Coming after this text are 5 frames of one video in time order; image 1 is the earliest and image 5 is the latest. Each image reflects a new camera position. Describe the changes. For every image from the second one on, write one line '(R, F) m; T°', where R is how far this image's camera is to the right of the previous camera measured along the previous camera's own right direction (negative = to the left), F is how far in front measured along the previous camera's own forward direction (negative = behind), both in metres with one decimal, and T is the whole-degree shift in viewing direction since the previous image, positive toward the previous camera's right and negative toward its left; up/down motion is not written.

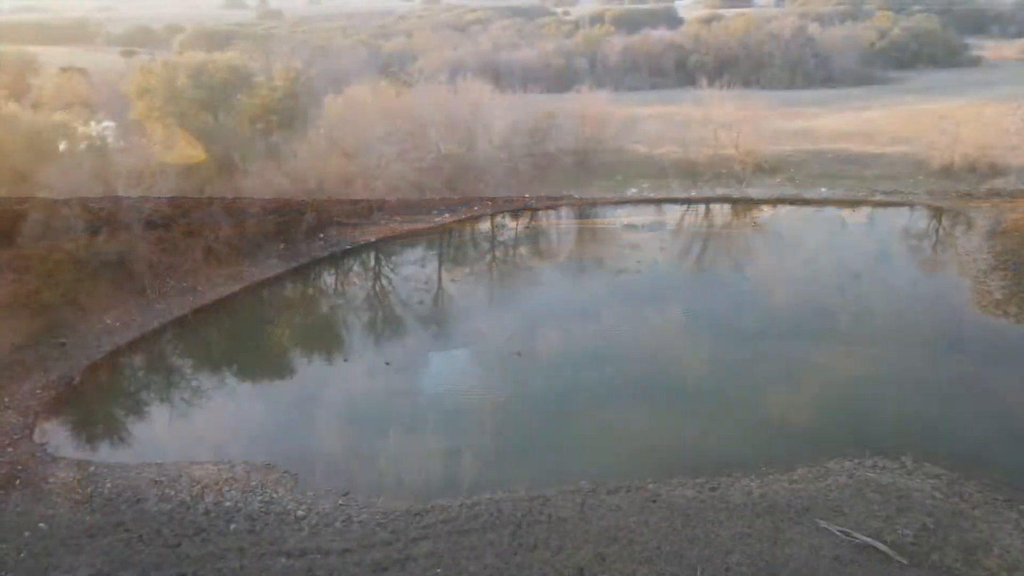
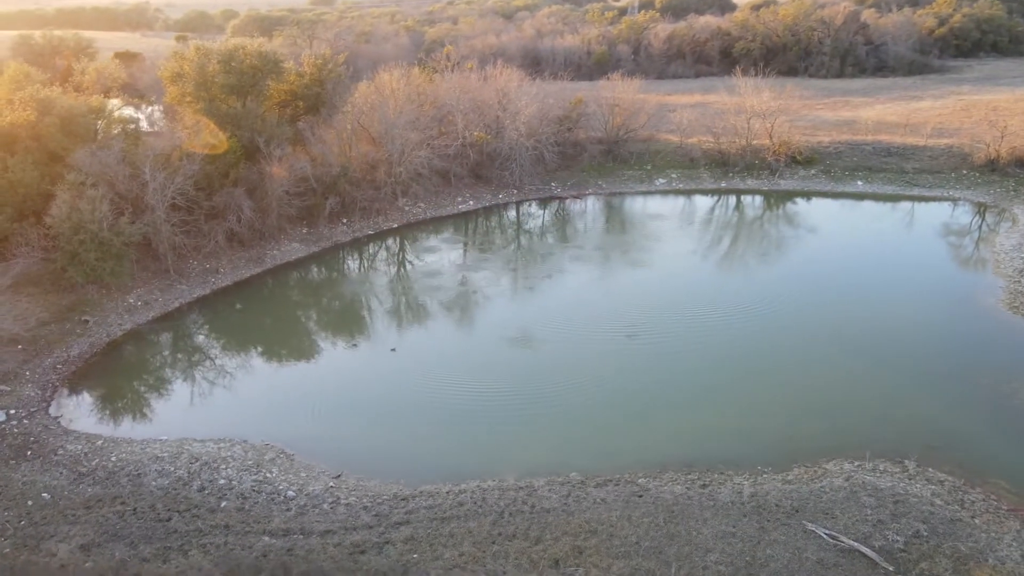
(+1.1, +0.1) m; -3°
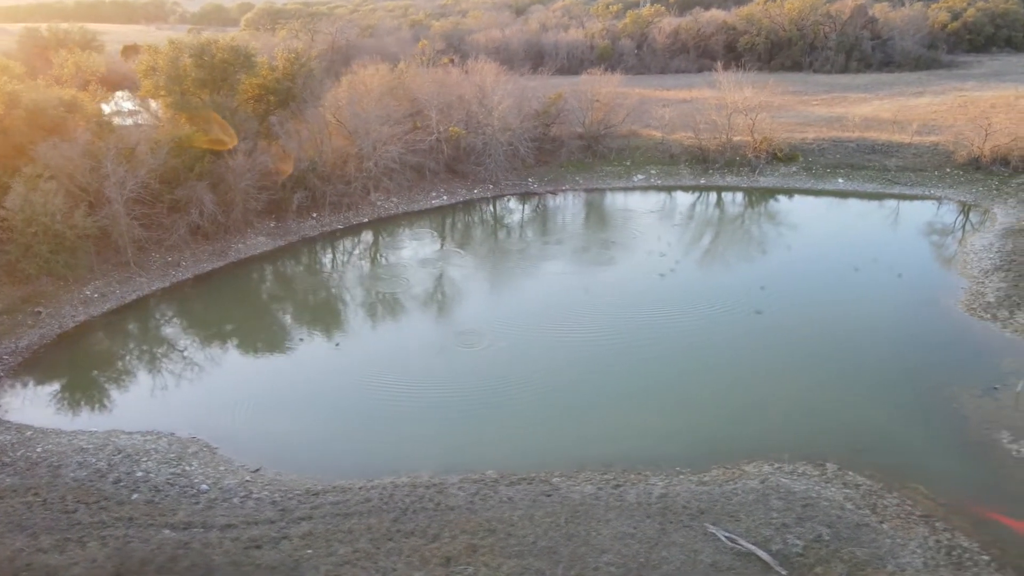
(+2.1, +0.1) m; -1°
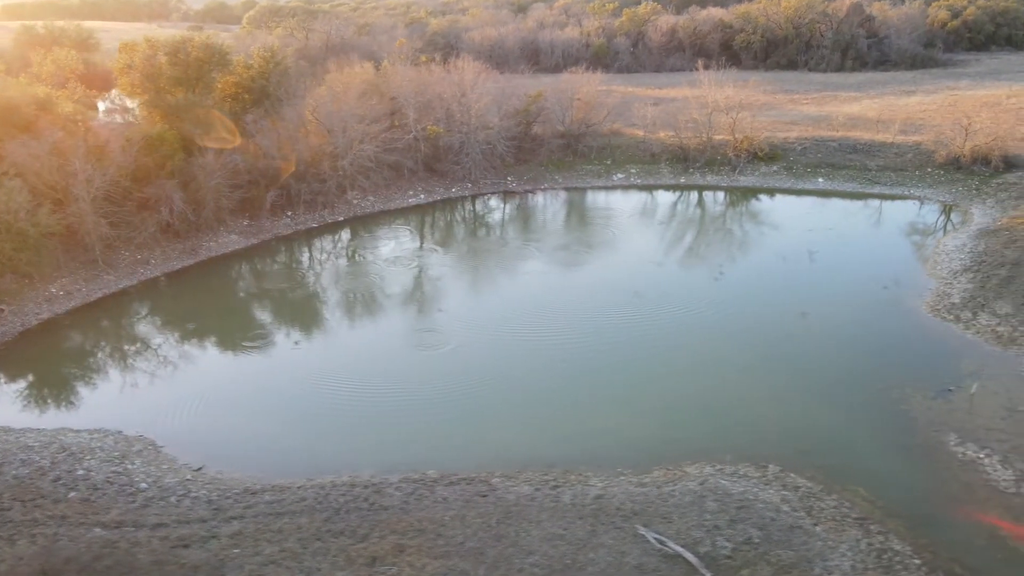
(+1.3, 0.0) m; 0°
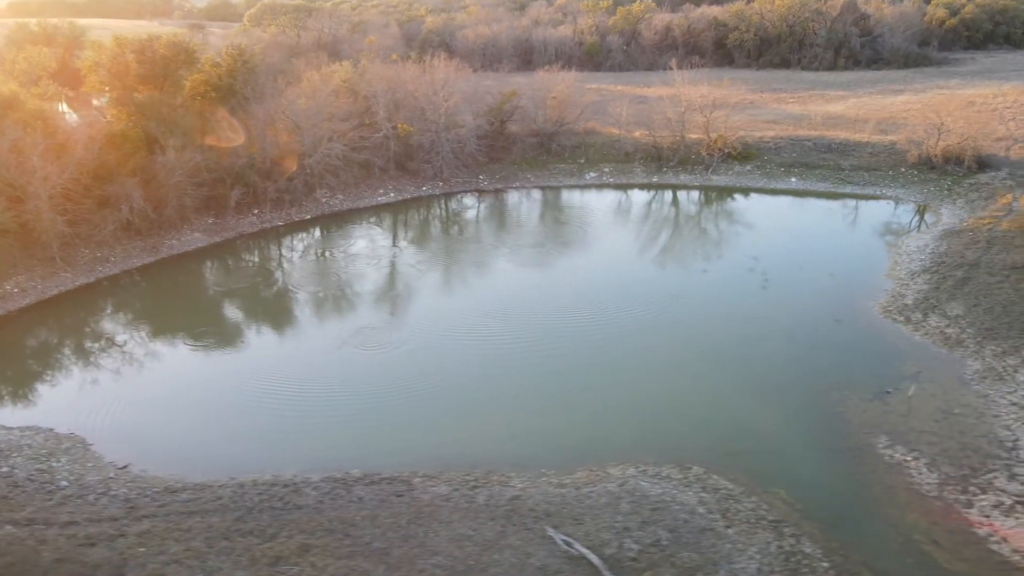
(+1.7, 0.0) m; 0°
